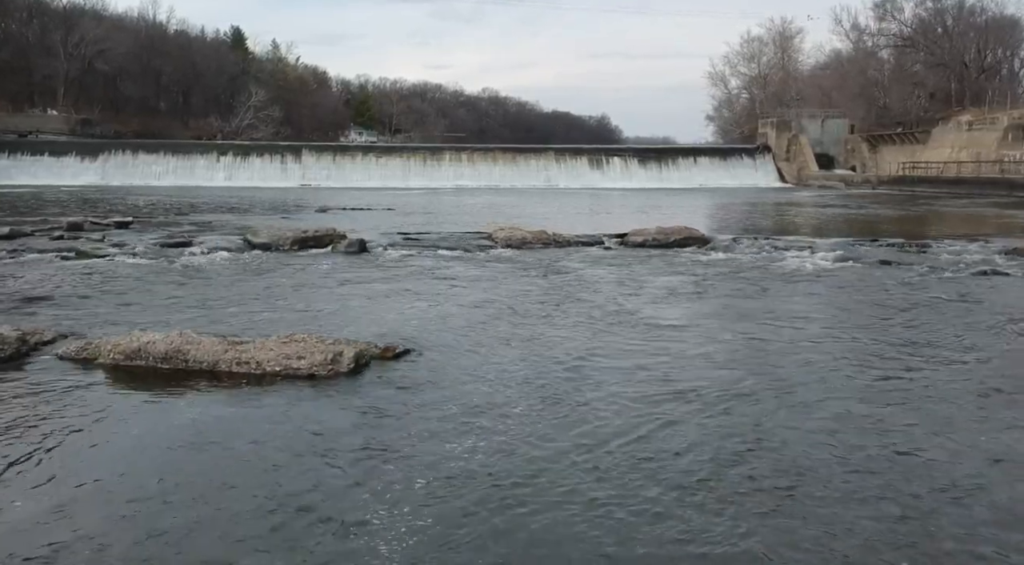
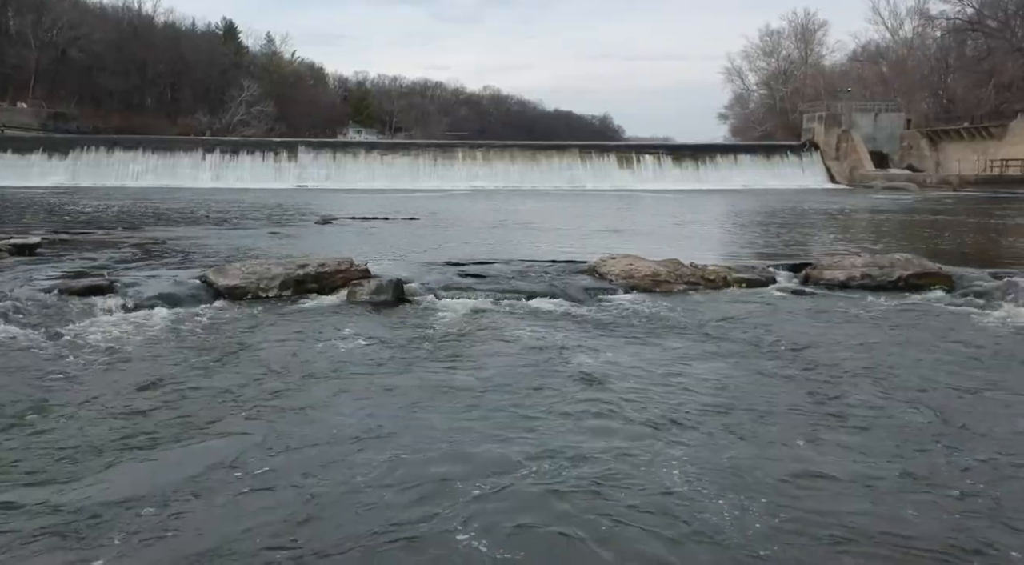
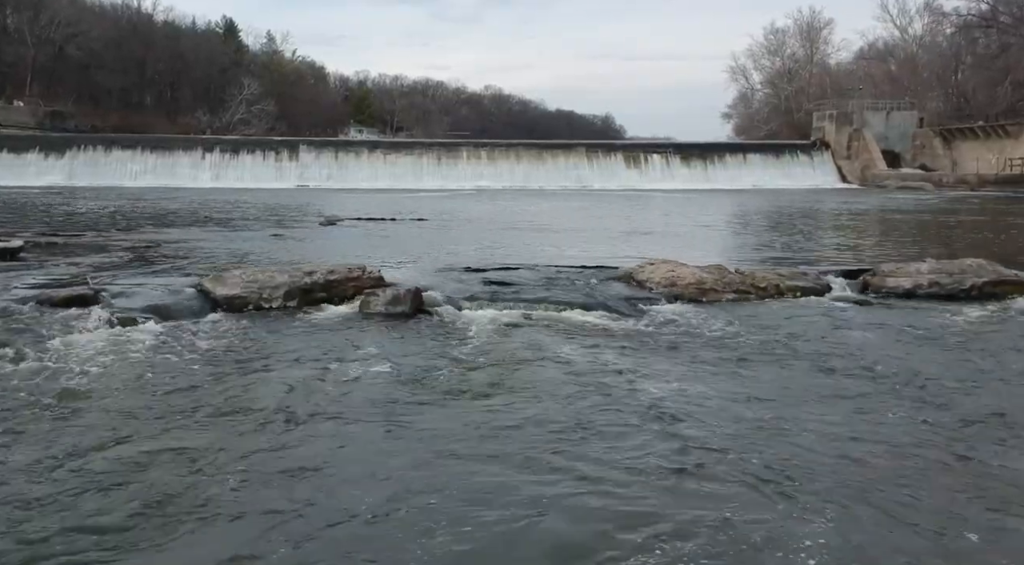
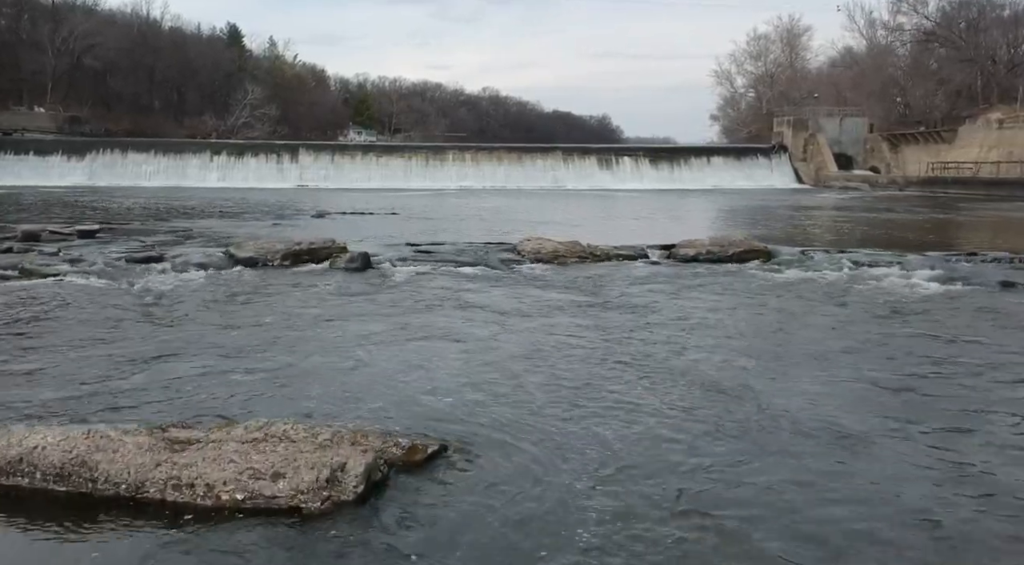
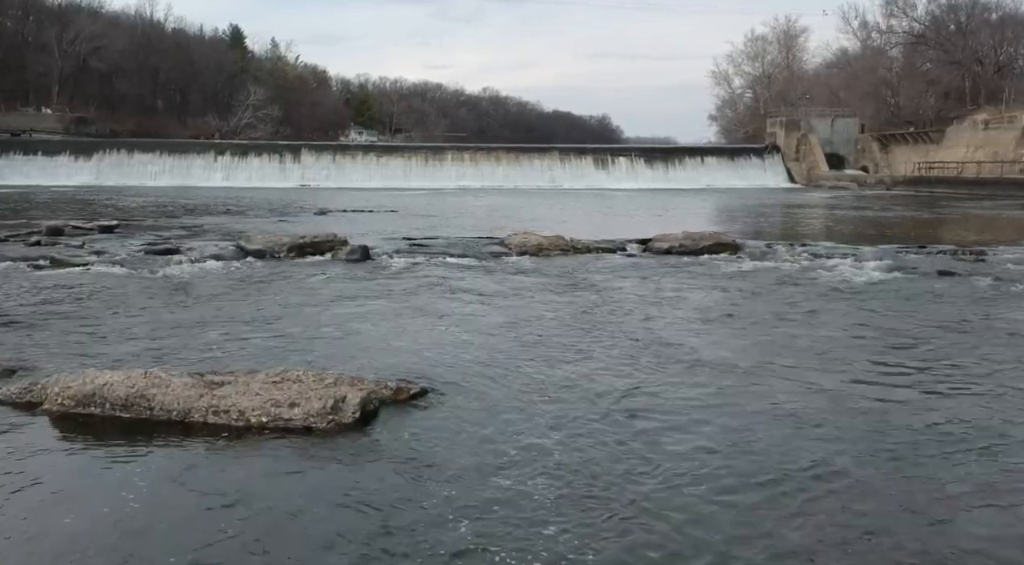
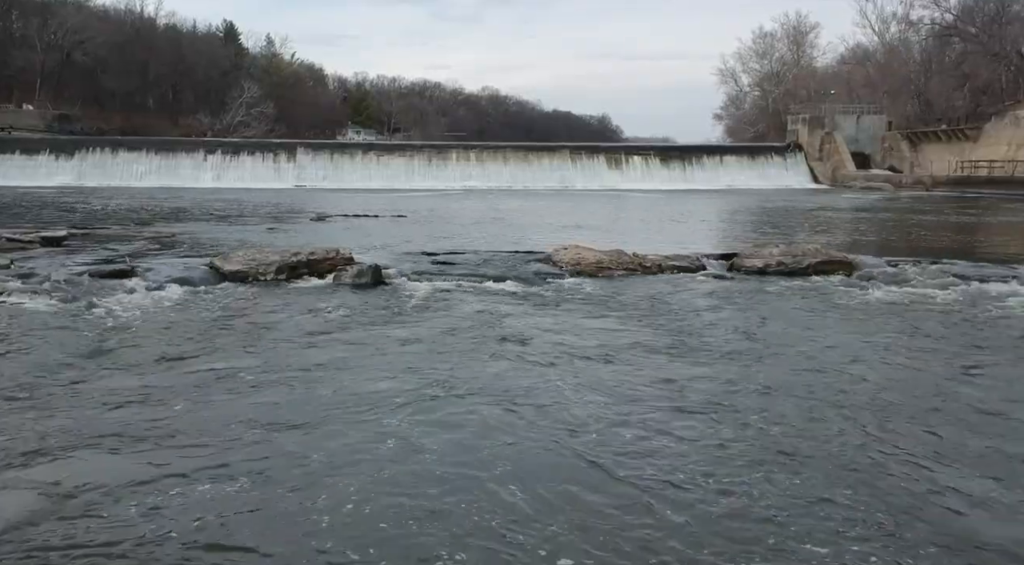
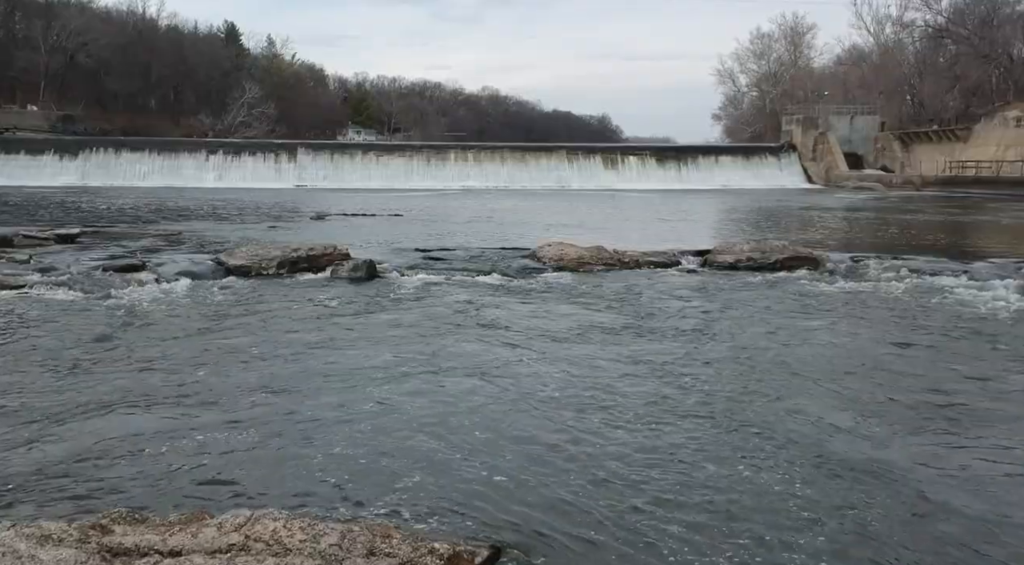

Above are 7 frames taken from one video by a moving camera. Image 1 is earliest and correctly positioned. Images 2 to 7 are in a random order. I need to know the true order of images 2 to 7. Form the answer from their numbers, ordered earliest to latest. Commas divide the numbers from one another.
5, 4, 7, 6, 2, 3
